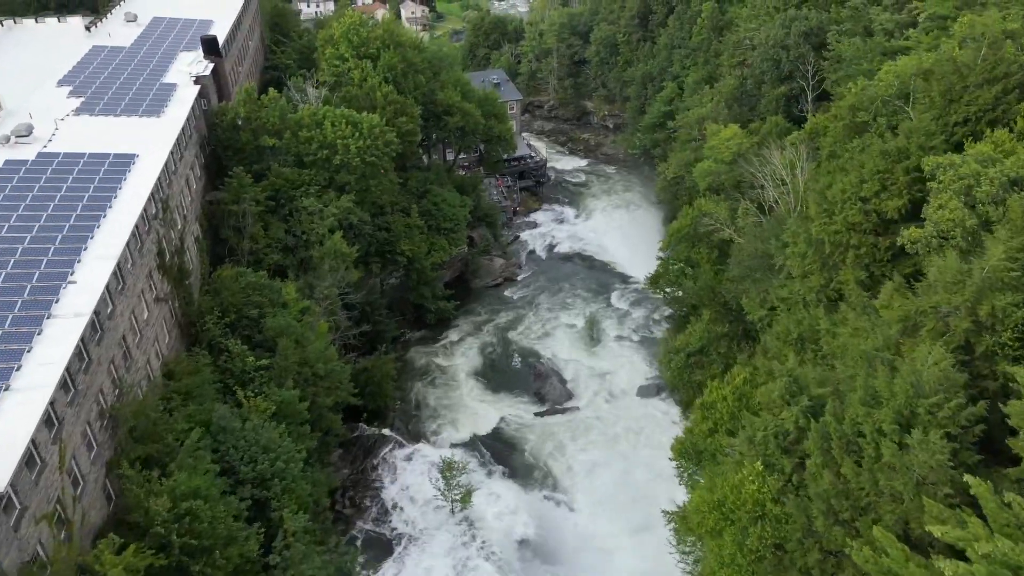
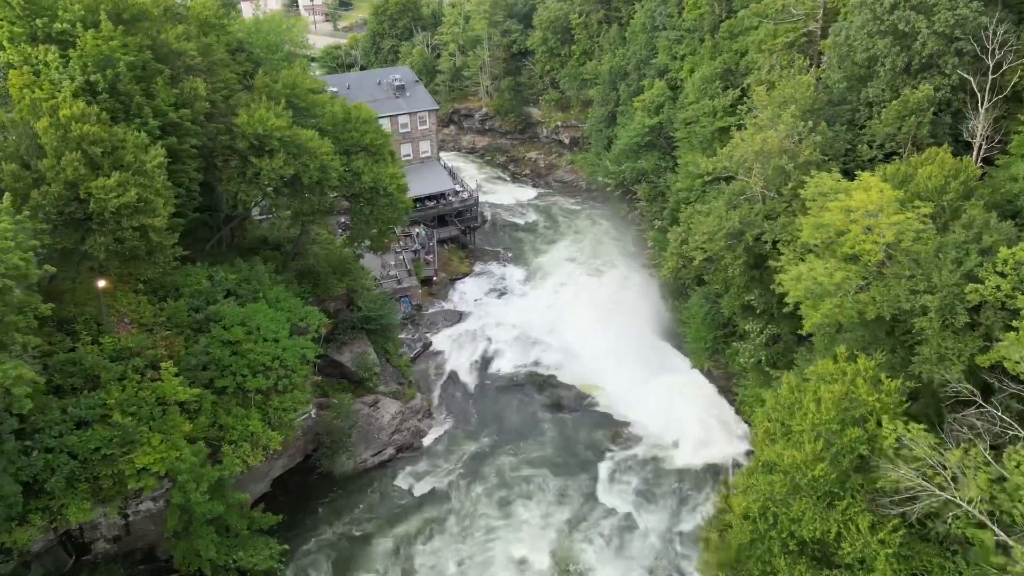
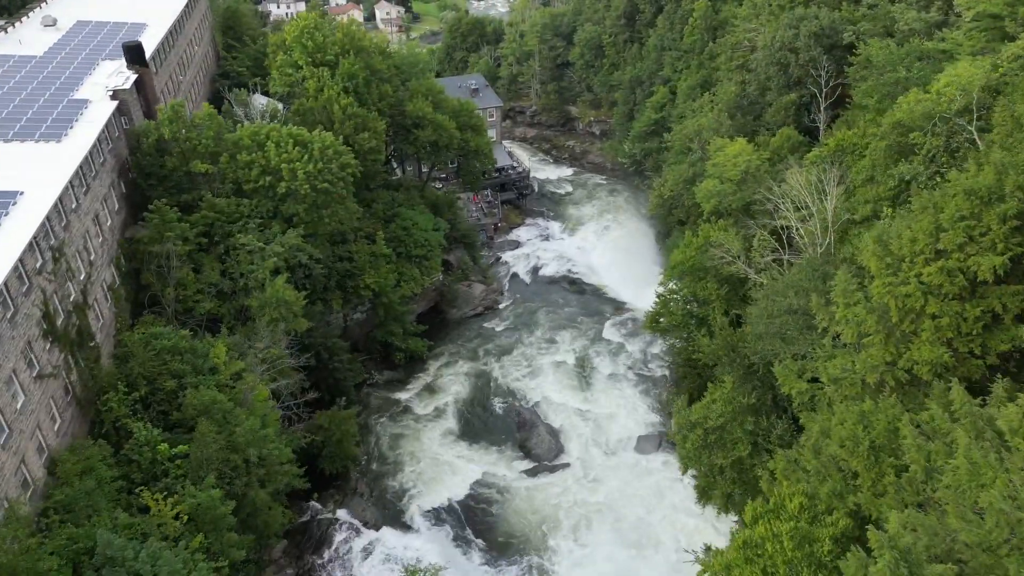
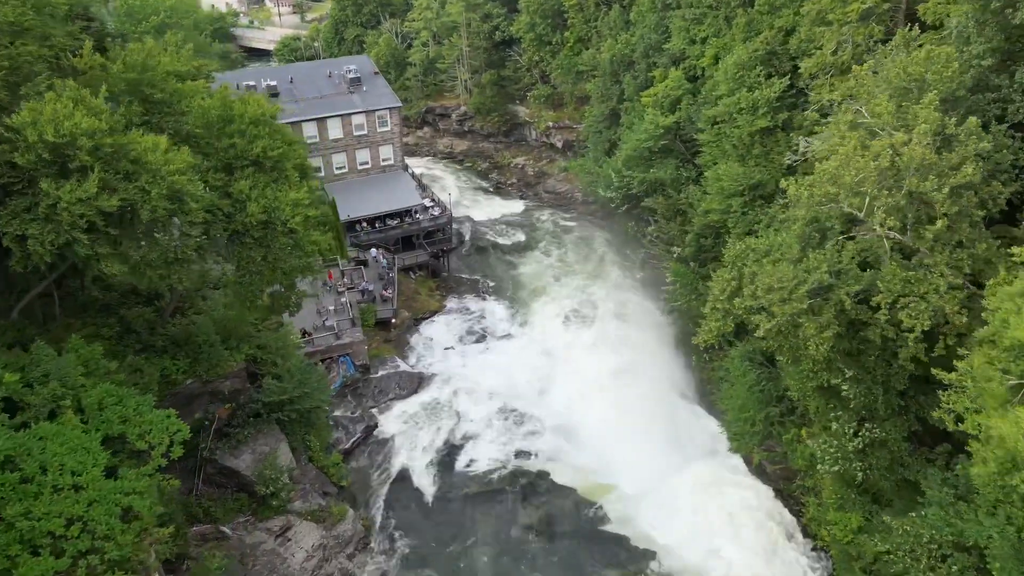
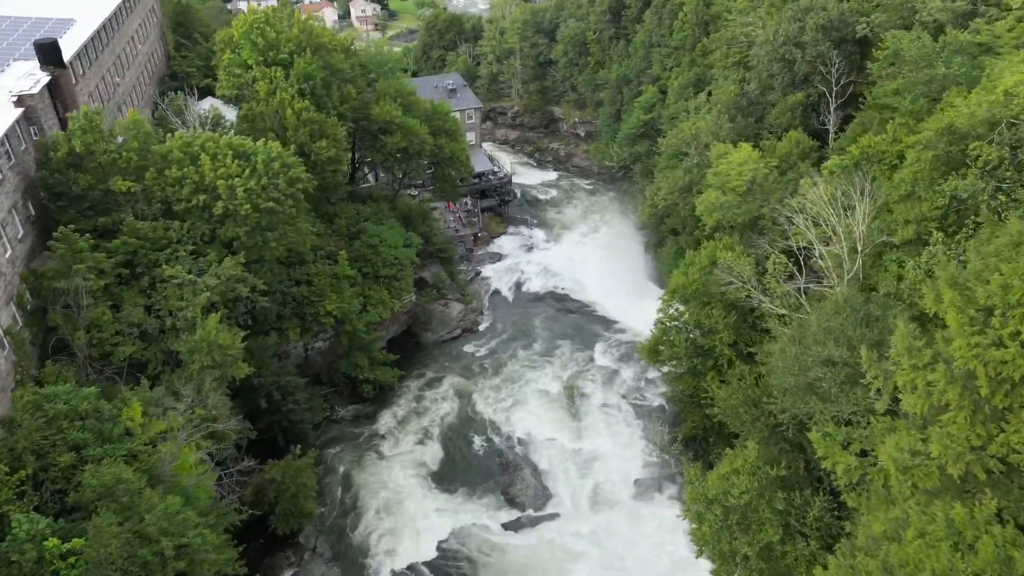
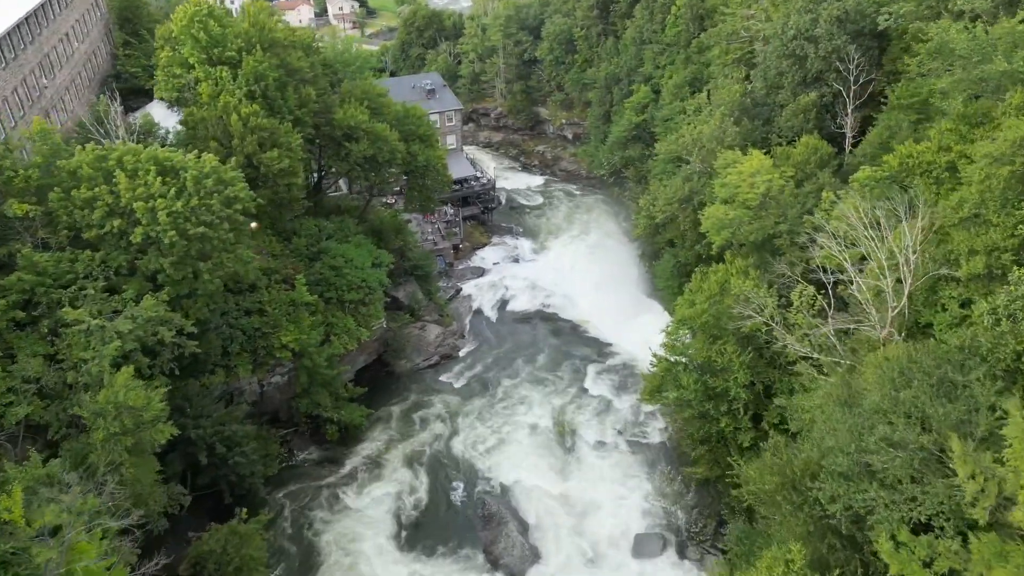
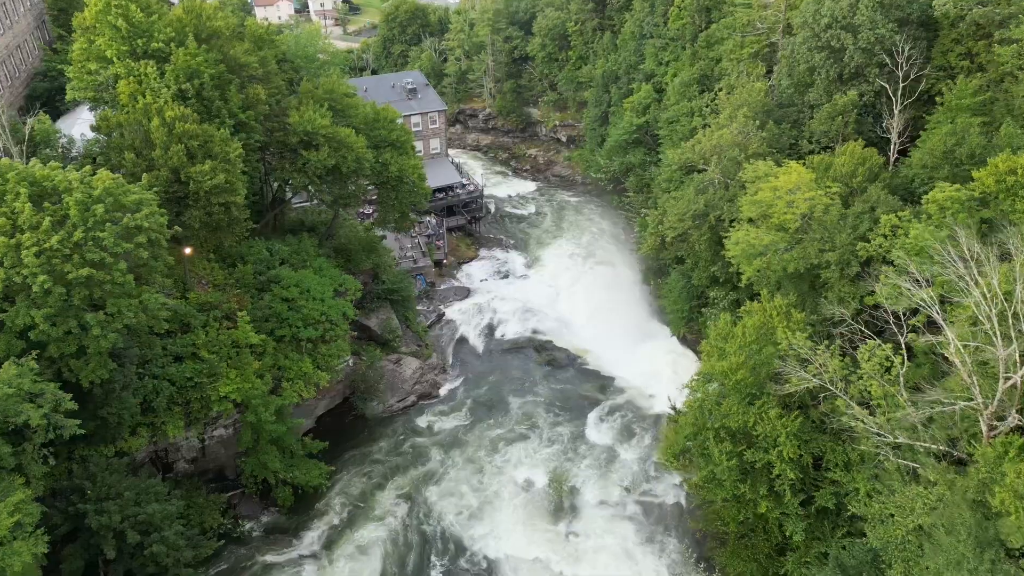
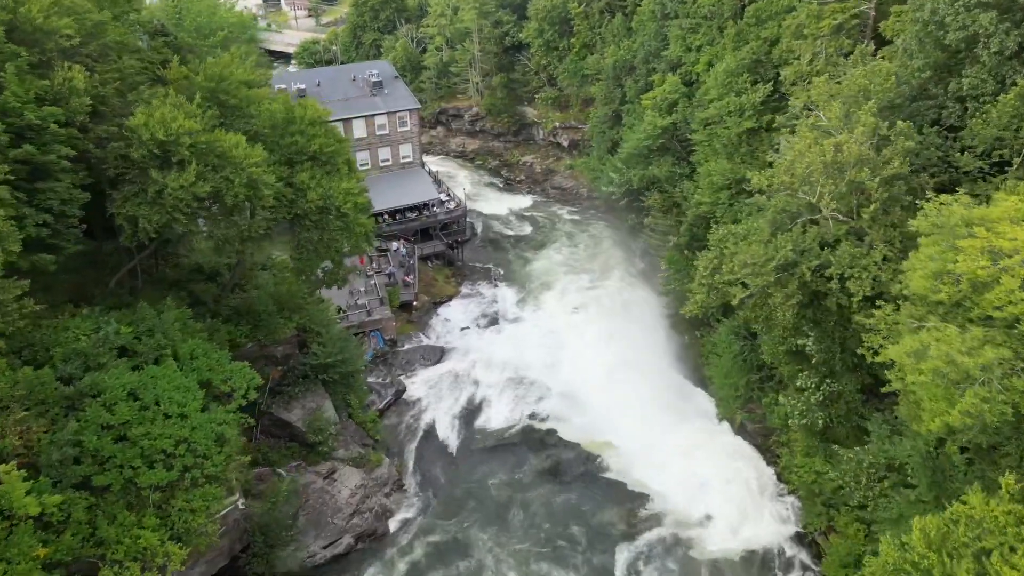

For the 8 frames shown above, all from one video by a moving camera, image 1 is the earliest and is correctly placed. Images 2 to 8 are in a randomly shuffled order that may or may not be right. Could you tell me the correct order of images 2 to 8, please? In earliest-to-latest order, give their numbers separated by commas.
3, 5, 6, 7, 2, 8, 4
